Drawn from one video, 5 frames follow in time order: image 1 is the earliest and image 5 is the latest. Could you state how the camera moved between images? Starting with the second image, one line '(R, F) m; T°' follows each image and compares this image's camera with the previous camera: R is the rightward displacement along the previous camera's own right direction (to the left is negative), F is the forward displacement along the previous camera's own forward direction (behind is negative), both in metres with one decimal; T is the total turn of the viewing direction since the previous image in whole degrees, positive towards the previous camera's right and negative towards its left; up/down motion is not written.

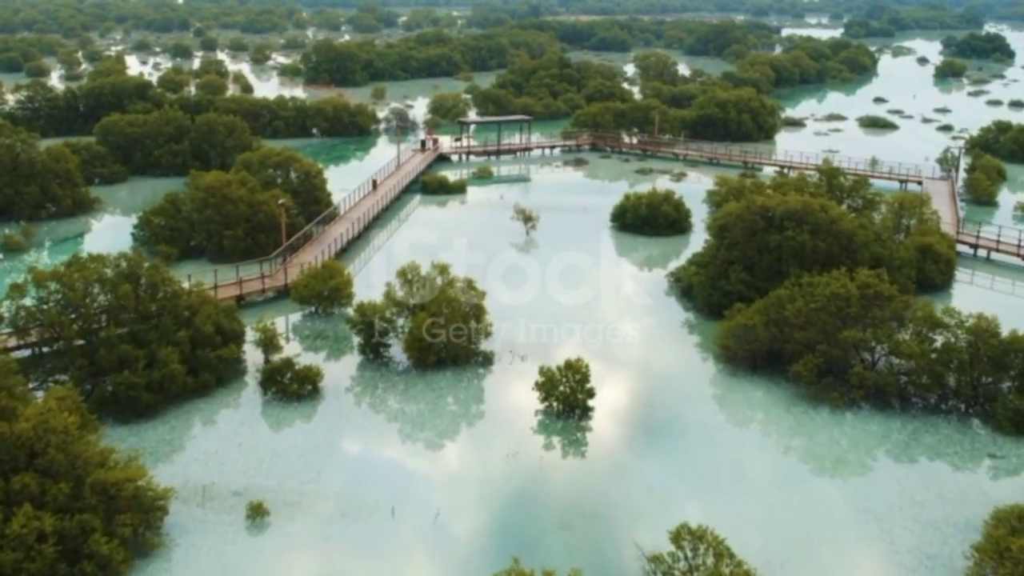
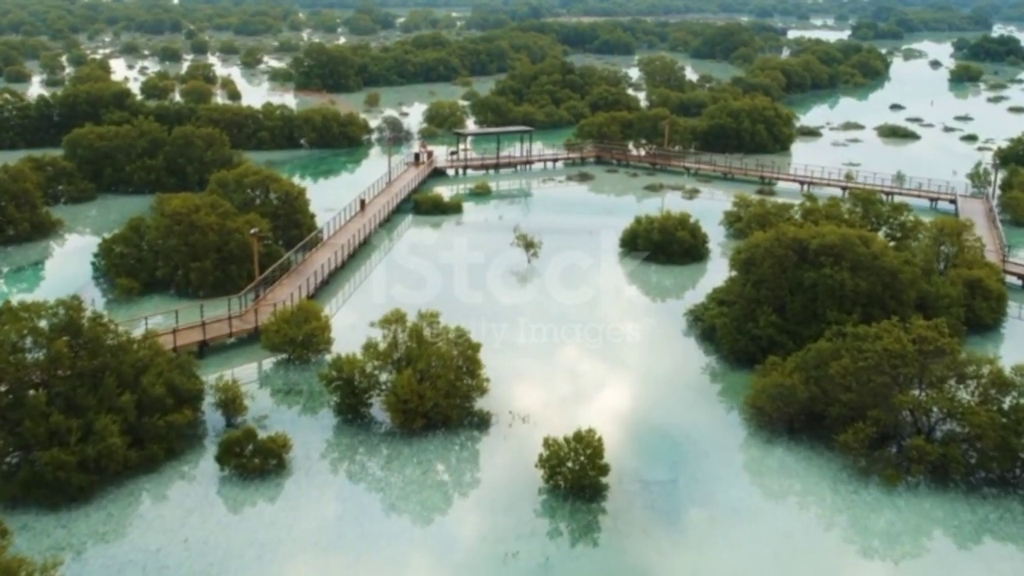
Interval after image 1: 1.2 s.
(0.0, +2.3) m; 0°
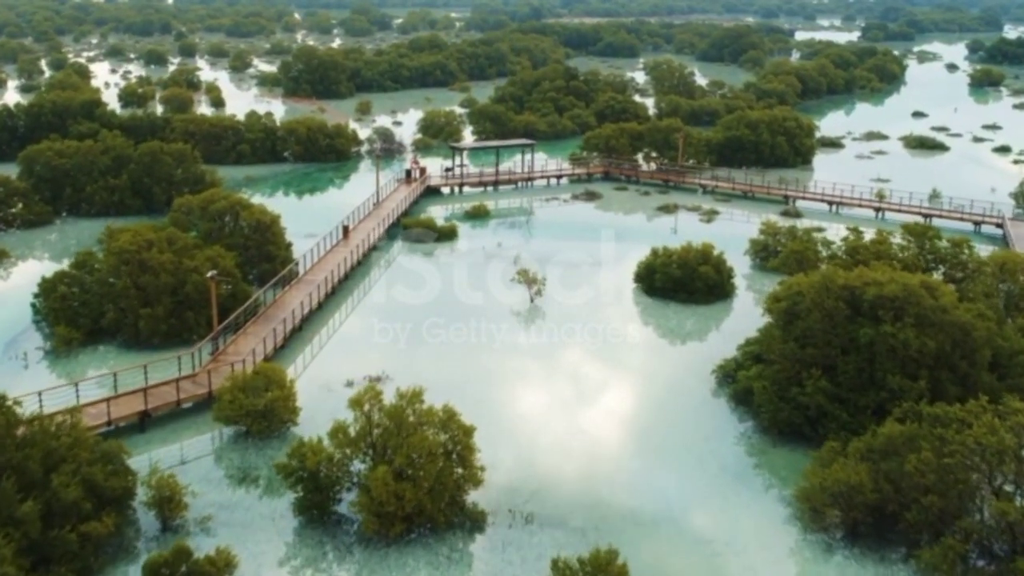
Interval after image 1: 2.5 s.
(0.0, +2.8) m; 0°
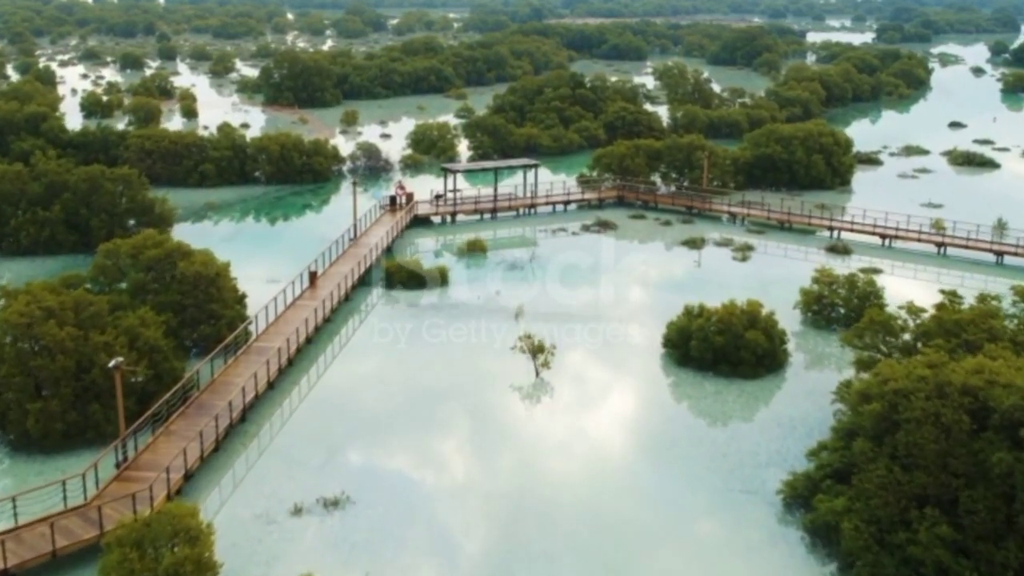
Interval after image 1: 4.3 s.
(0.0, +4.1) m; 0°
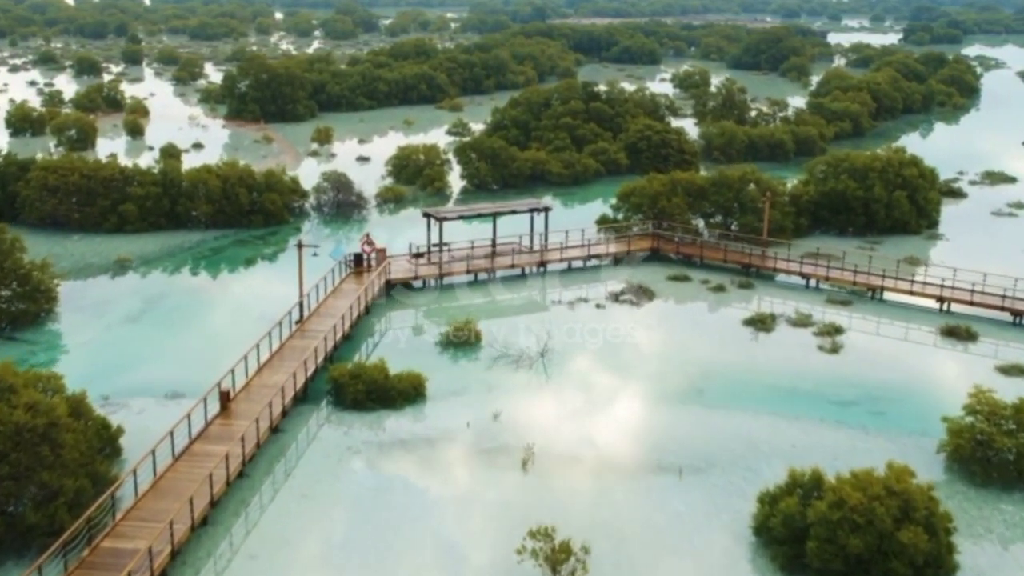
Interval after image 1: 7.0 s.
(-0.1, +6.4) m; 0°
